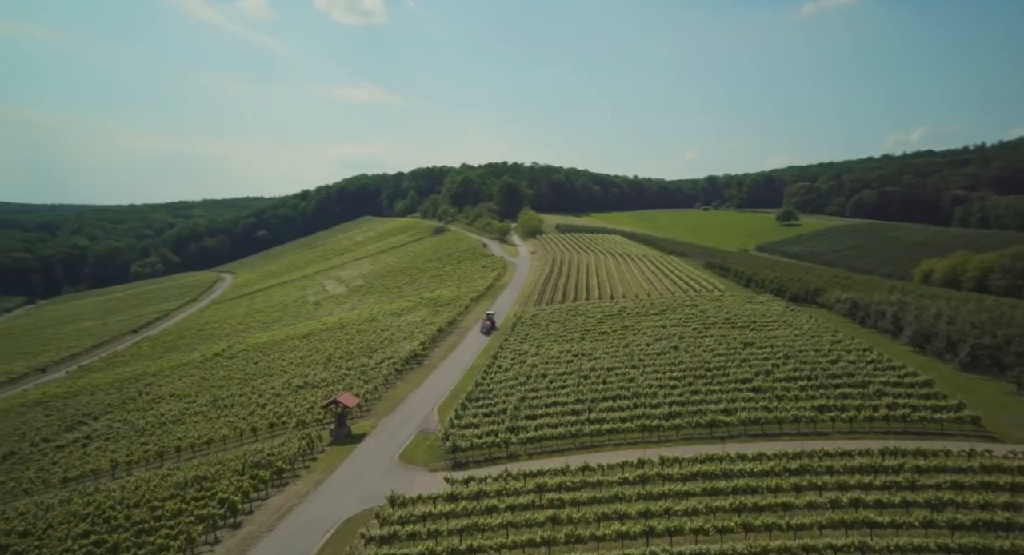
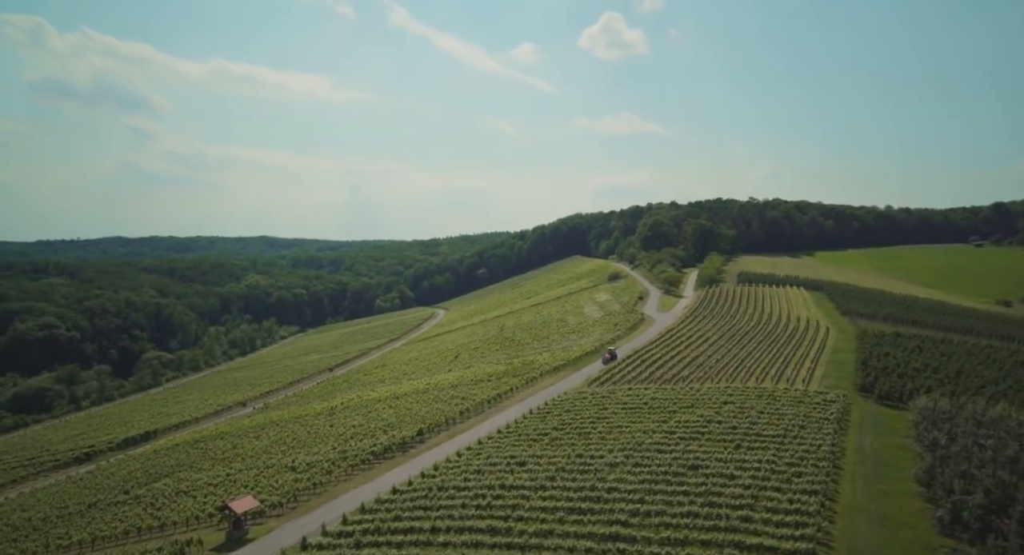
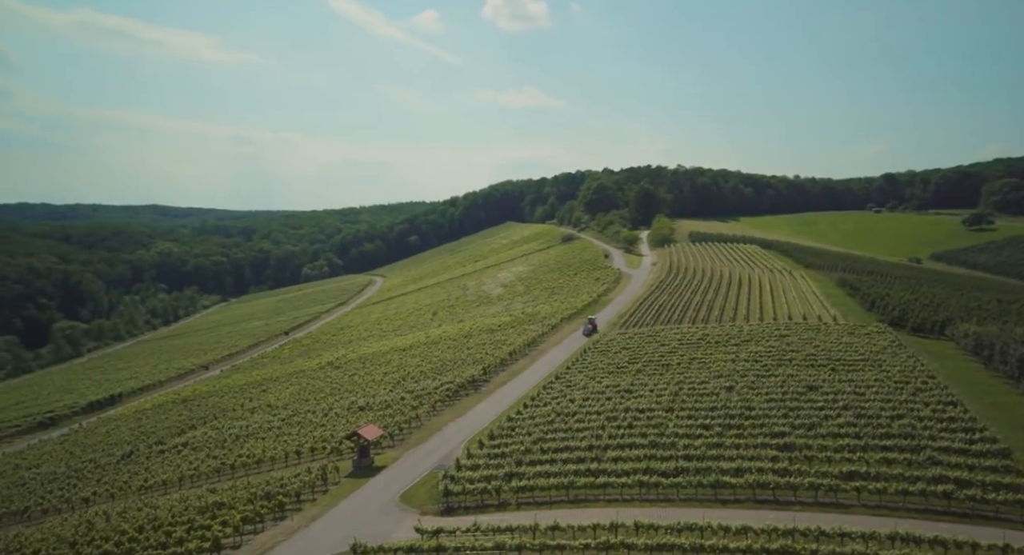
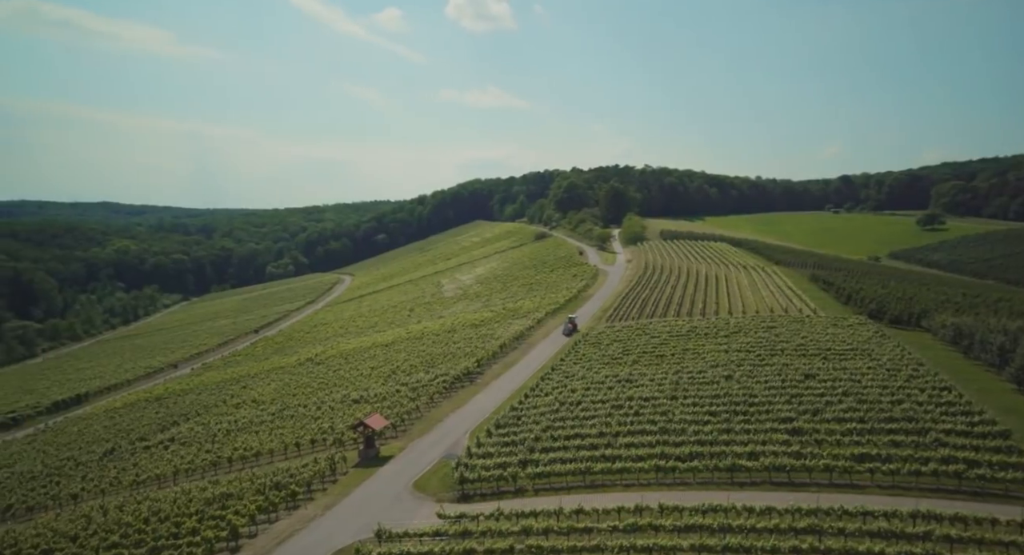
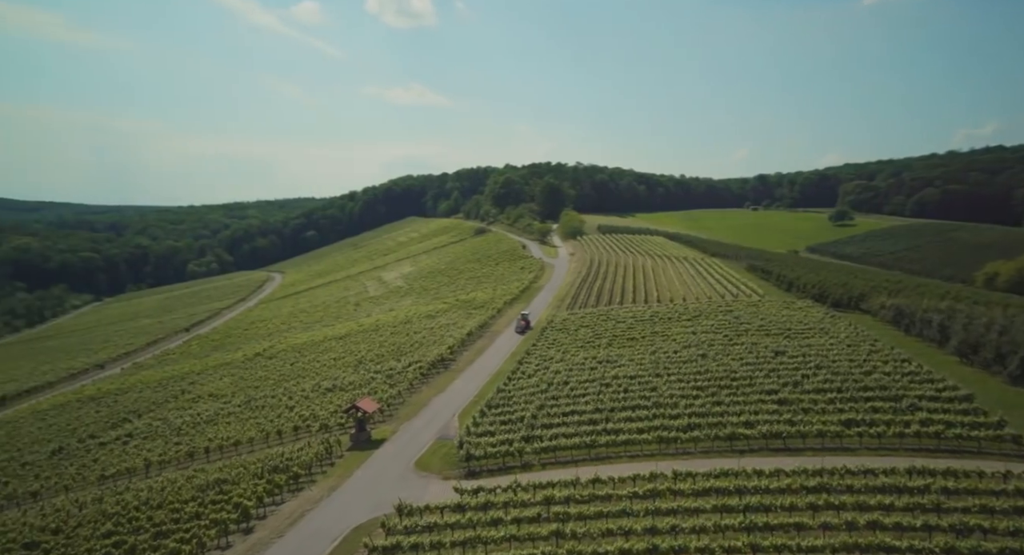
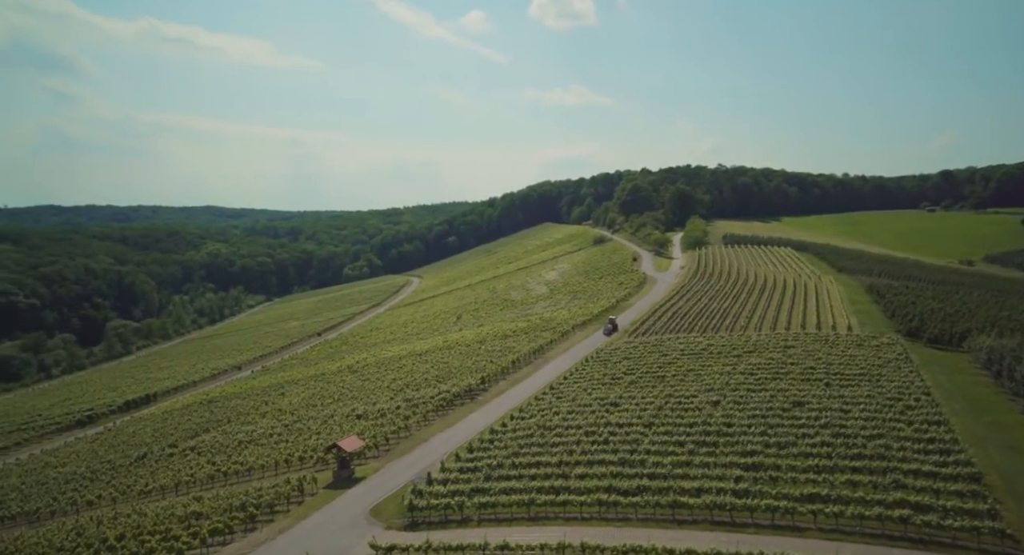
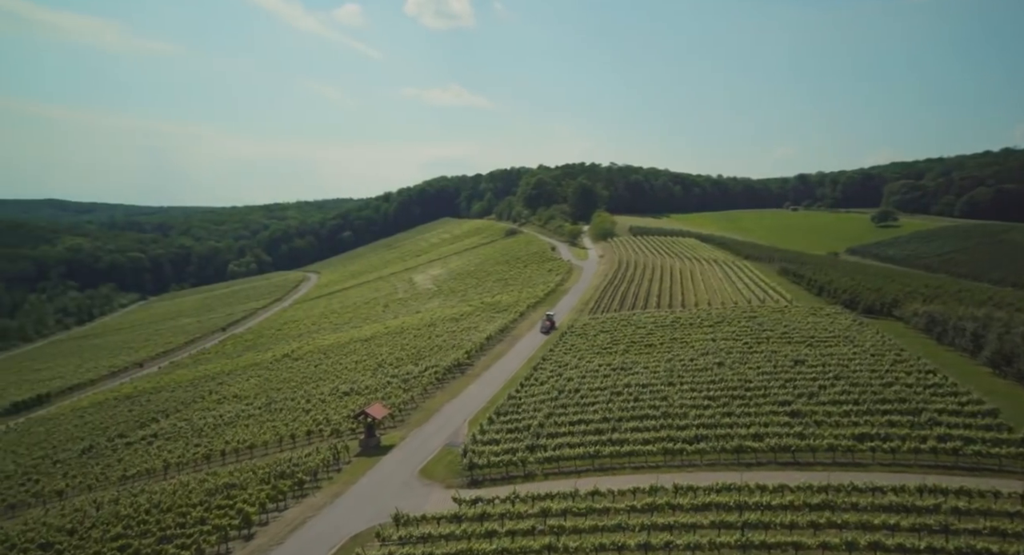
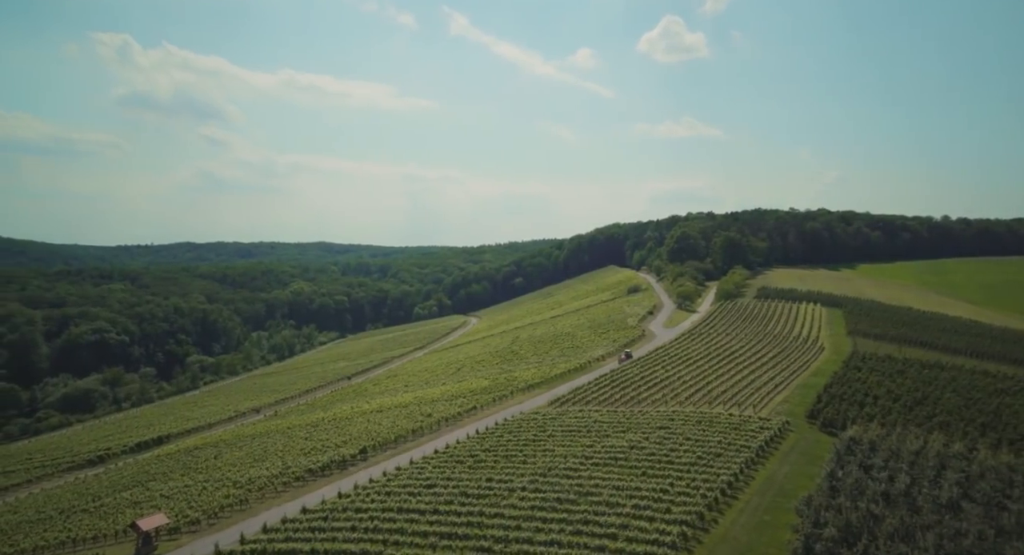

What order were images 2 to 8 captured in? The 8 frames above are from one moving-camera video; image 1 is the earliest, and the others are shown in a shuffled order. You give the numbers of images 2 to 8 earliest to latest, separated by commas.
5, 7, 4, 3, 6, 2, 8
